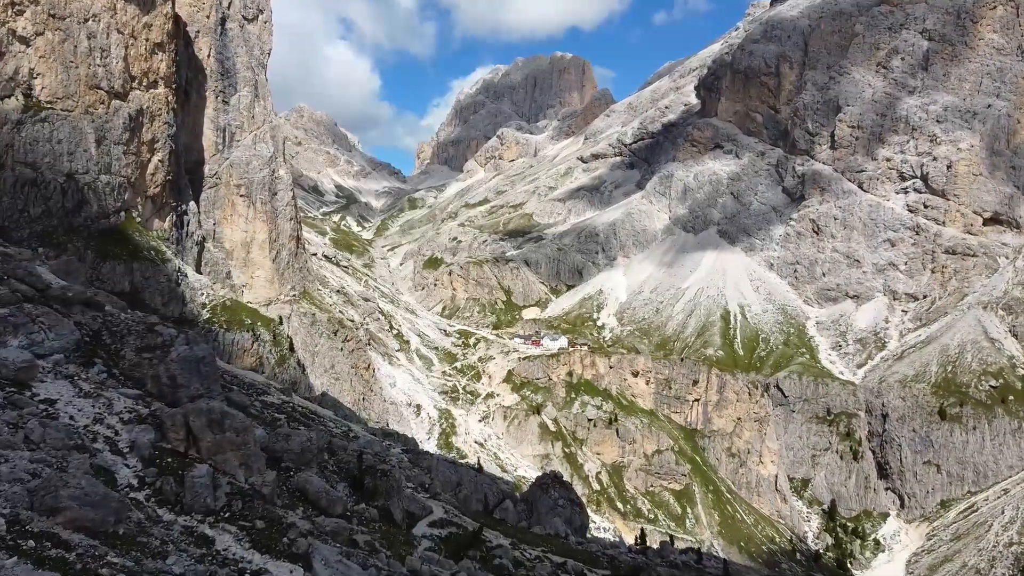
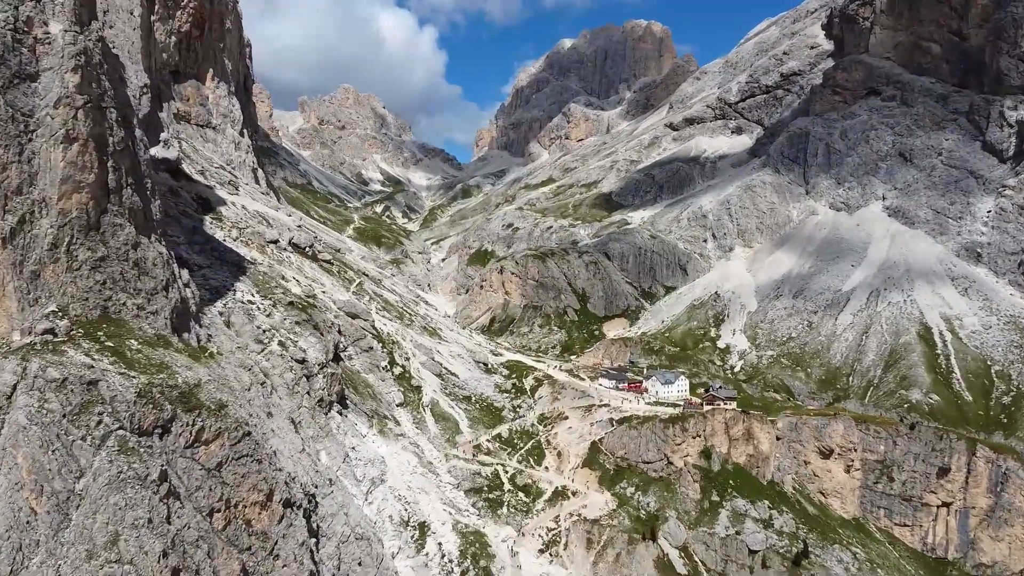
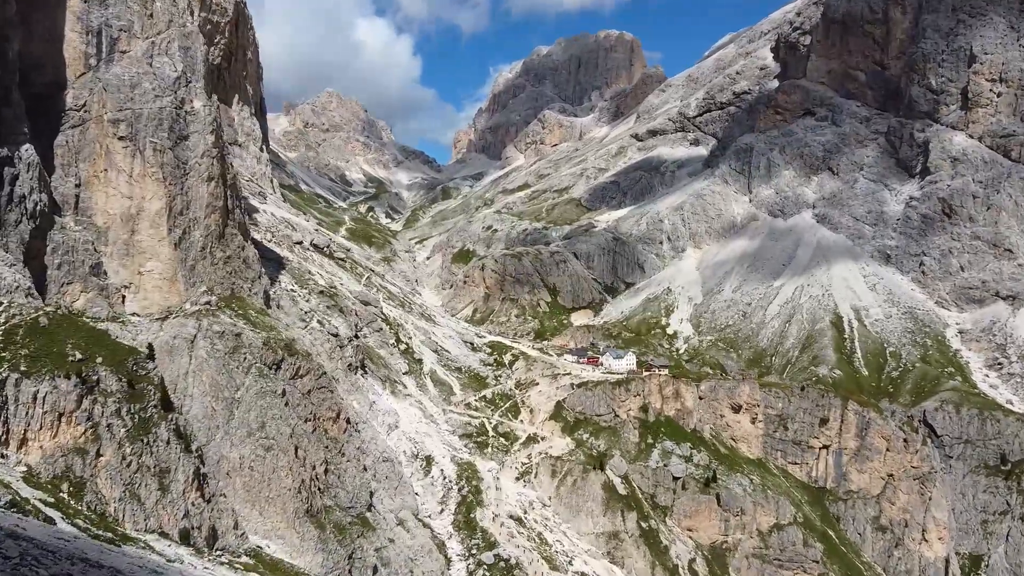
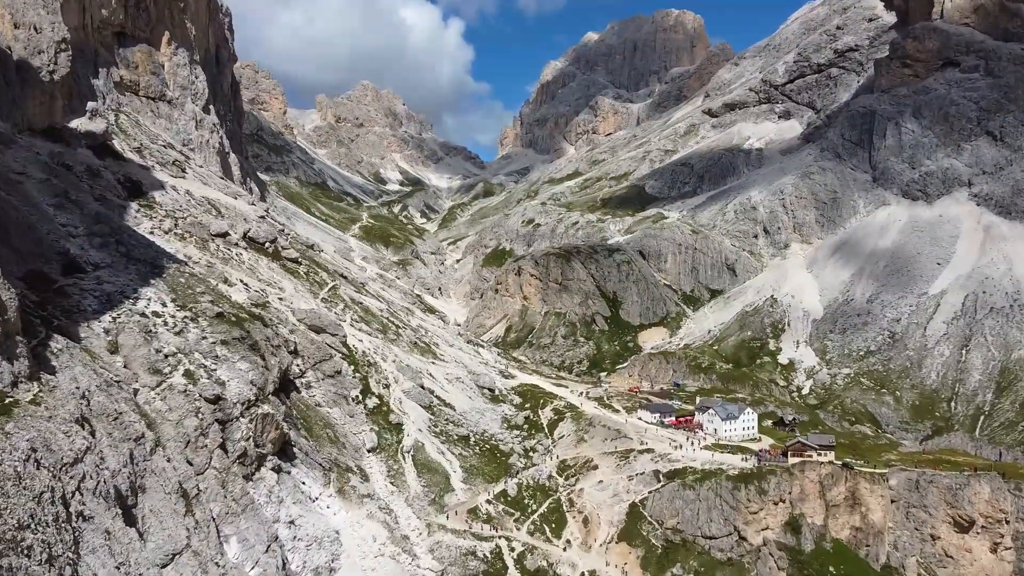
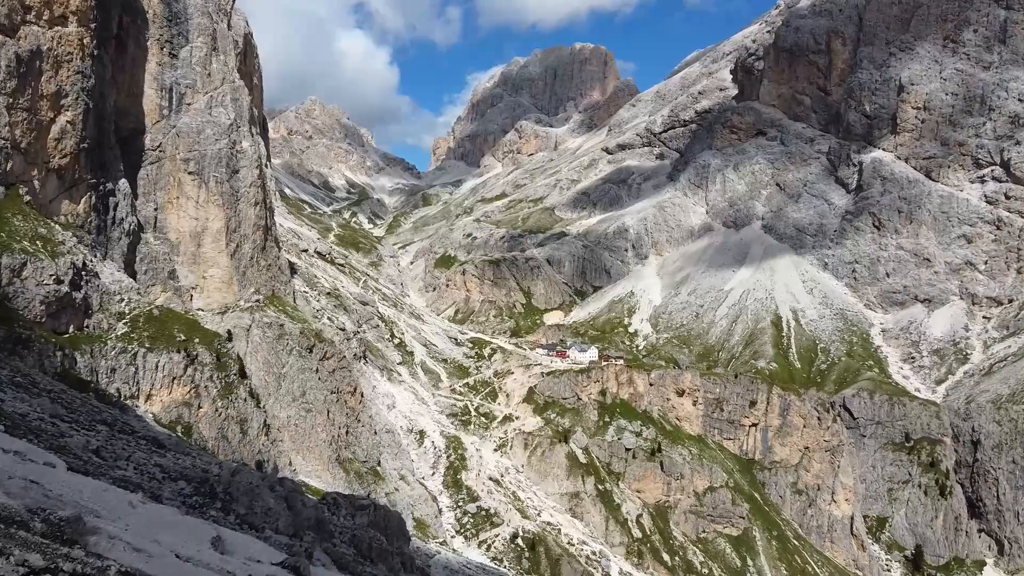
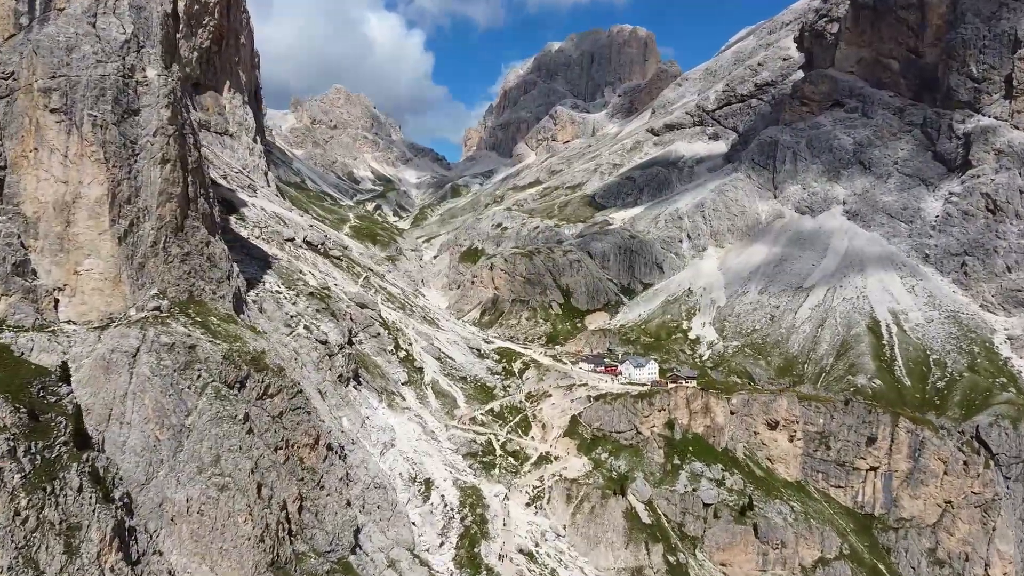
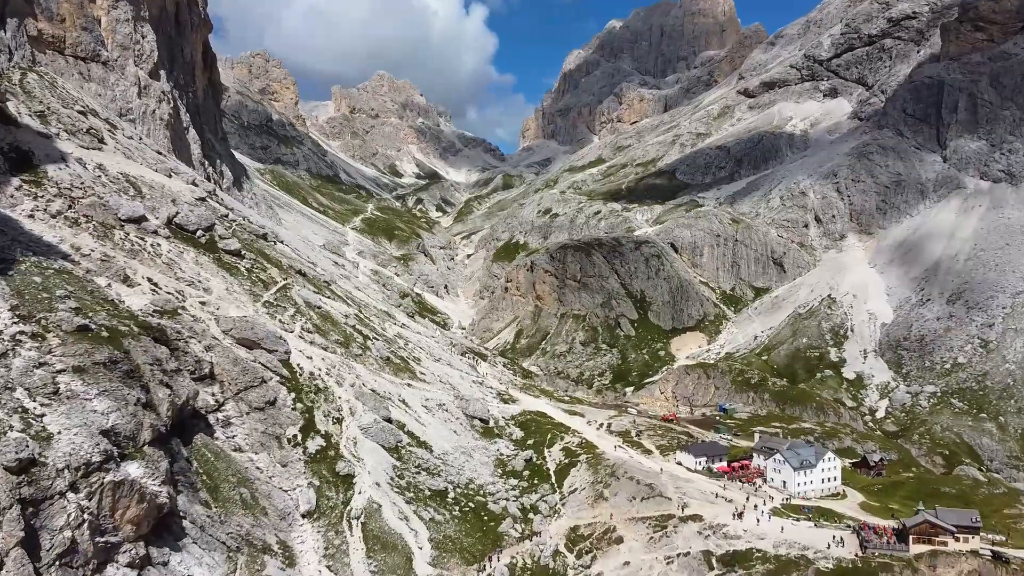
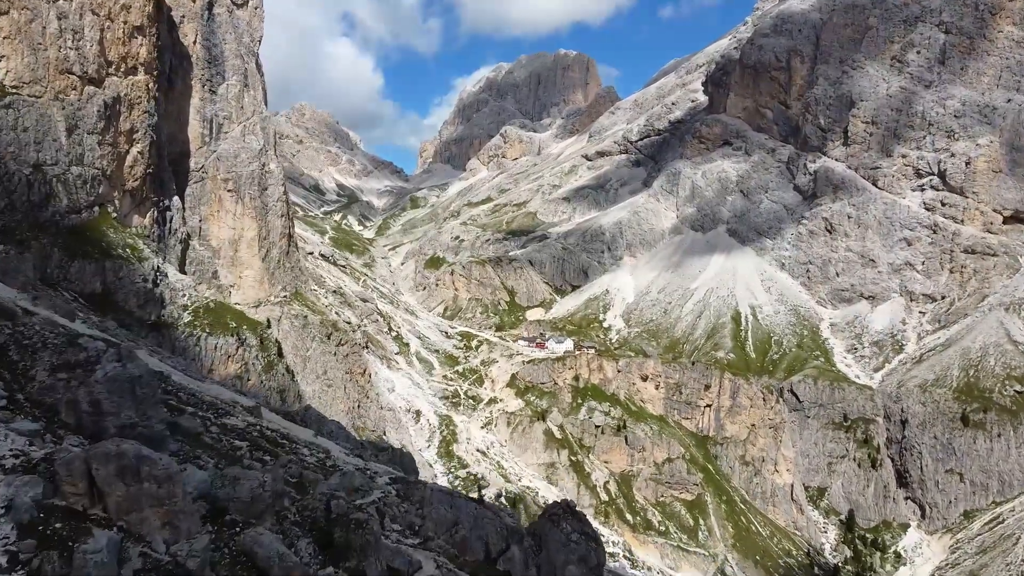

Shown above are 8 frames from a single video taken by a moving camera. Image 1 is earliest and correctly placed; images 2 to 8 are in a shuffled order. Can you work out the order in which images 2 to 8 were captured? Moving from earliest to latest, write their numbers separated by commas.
8, 5, 3, 6, 2, 4, 7
